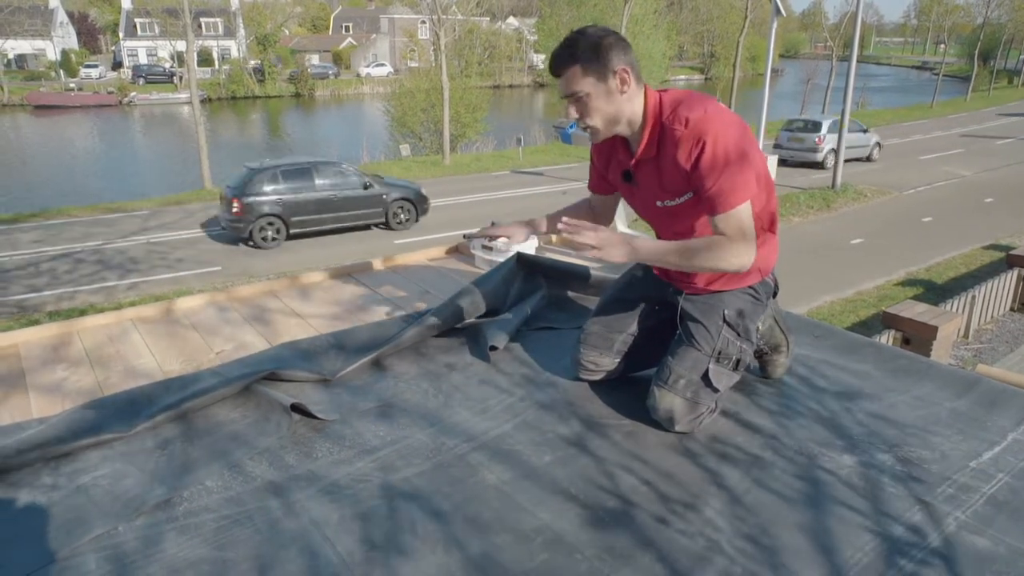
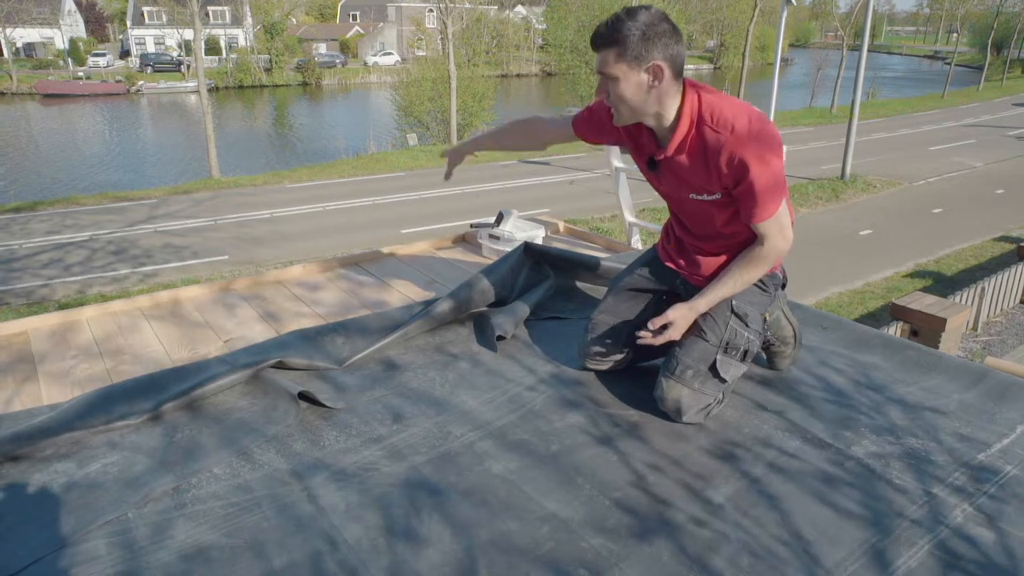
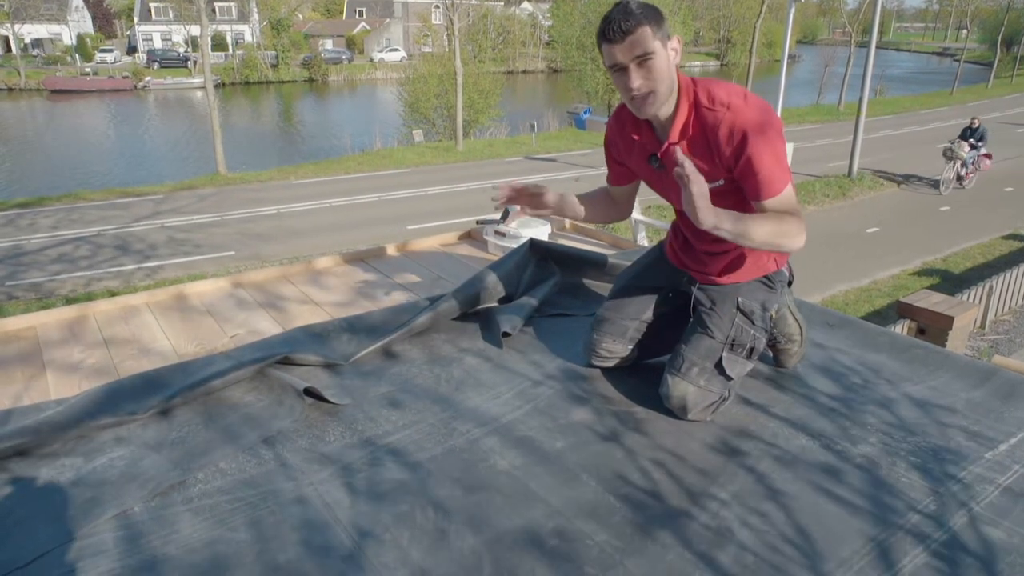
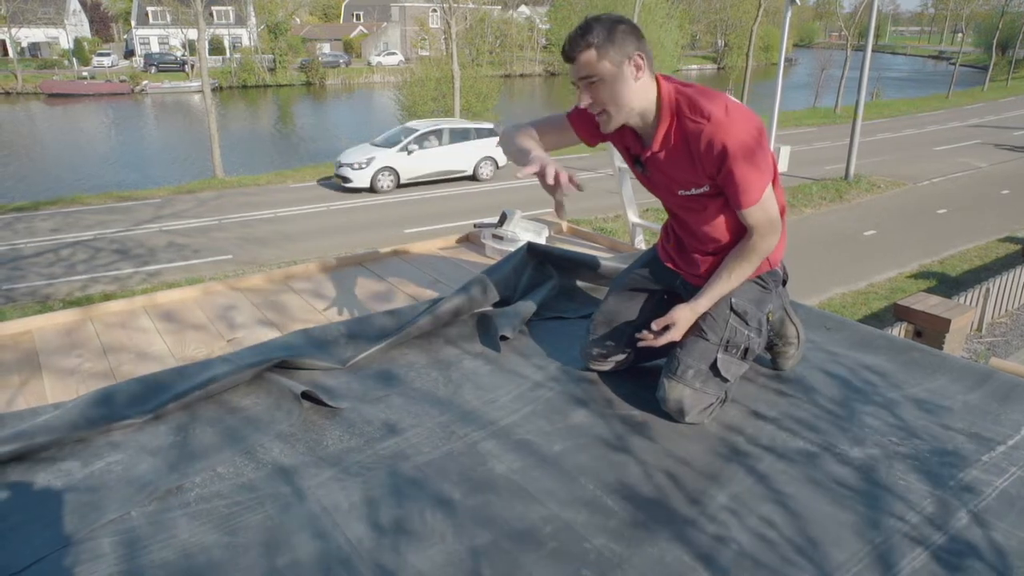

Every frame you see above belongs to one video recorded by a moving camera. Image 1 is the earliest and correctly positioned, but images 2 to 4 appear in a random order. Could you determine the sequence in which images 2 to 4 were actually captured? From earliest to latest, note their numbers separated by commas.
2, 4, 3
